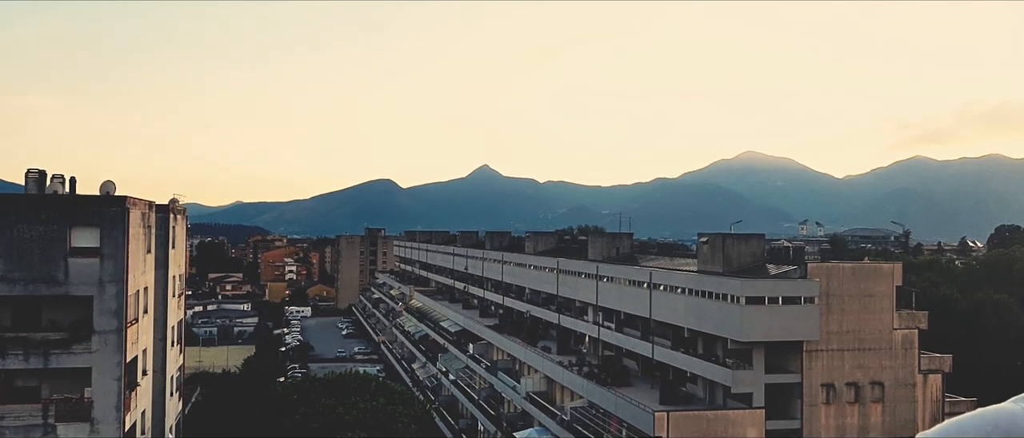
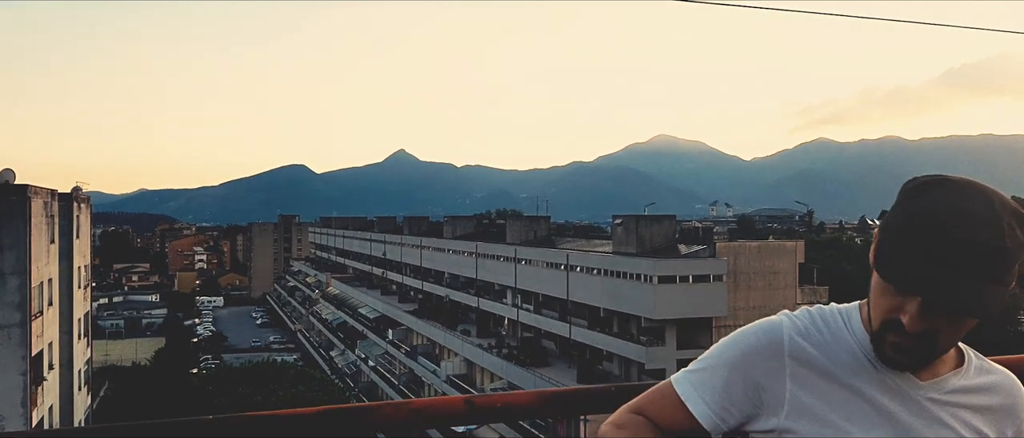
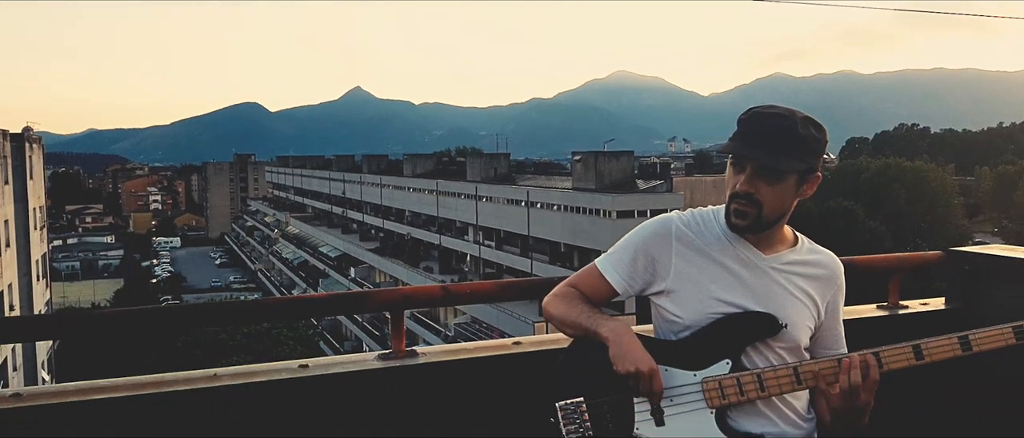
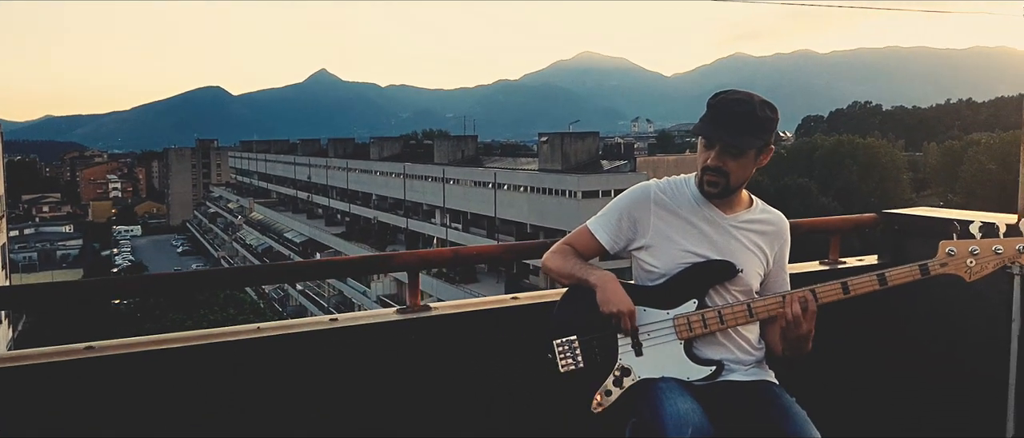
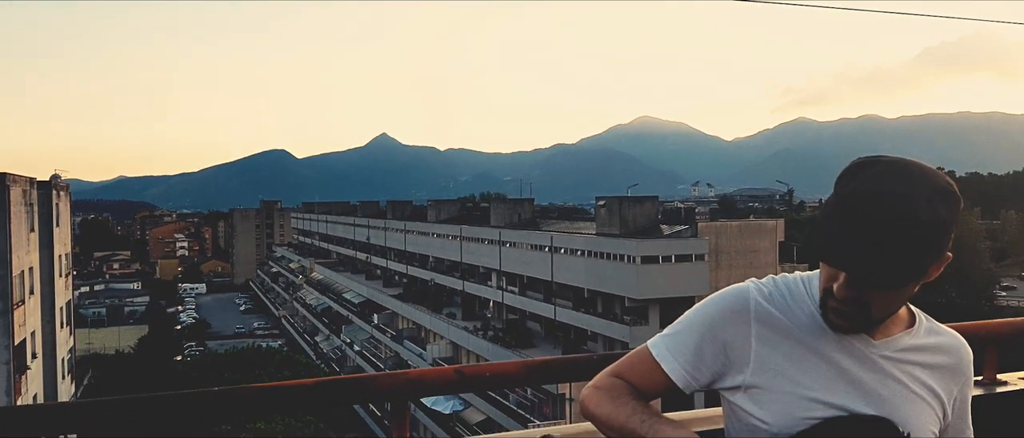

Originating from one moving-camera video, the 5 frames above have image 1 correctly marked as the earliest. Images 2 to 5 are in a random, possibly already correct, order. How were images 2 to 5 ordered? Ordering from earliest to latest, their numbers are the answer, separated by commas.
2, 5, 3, 4
